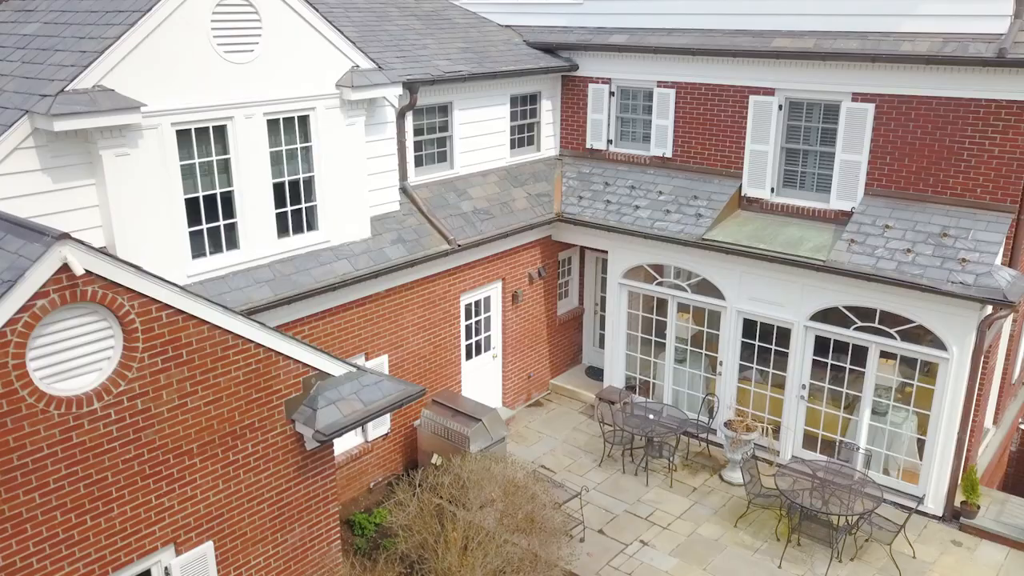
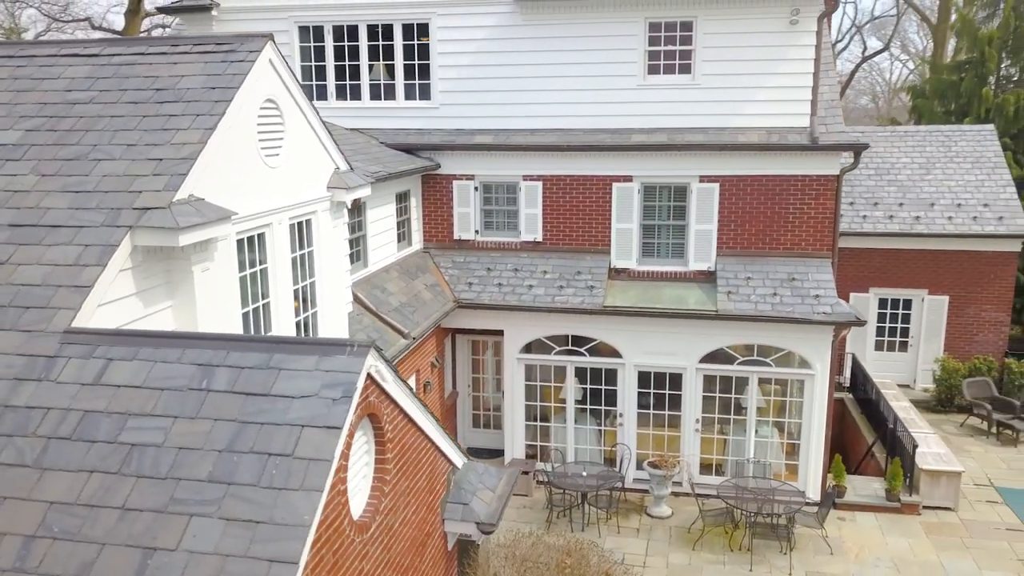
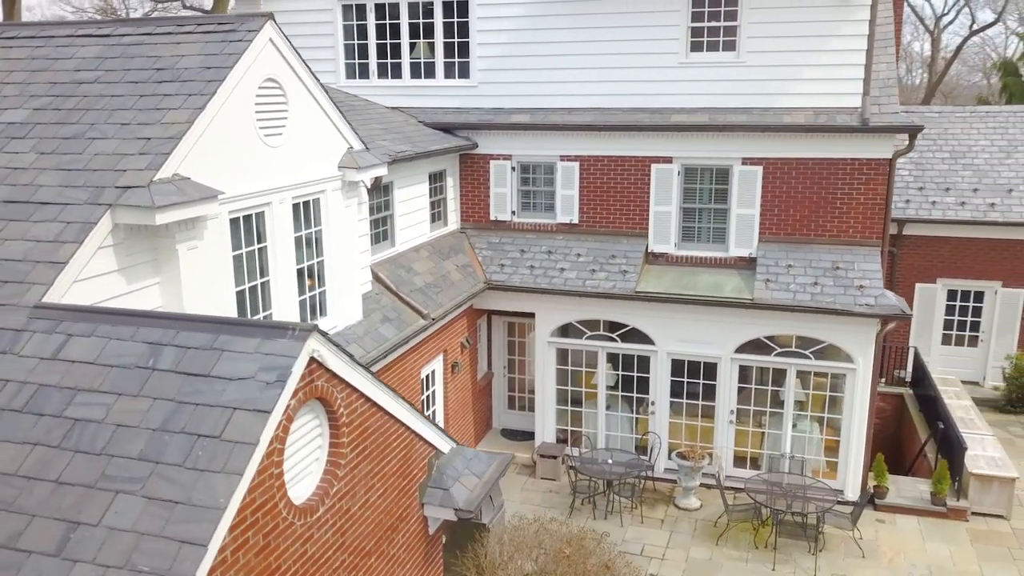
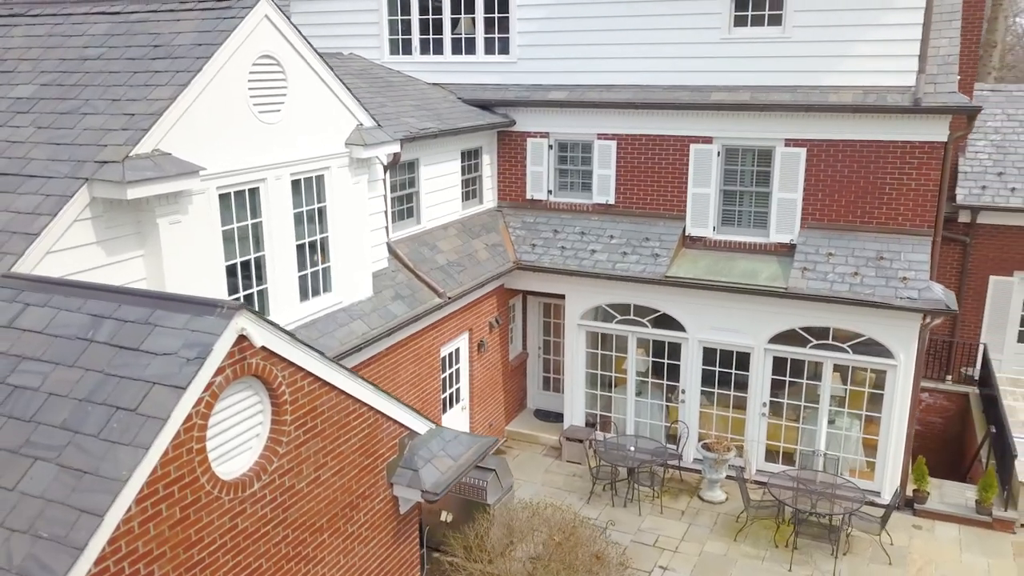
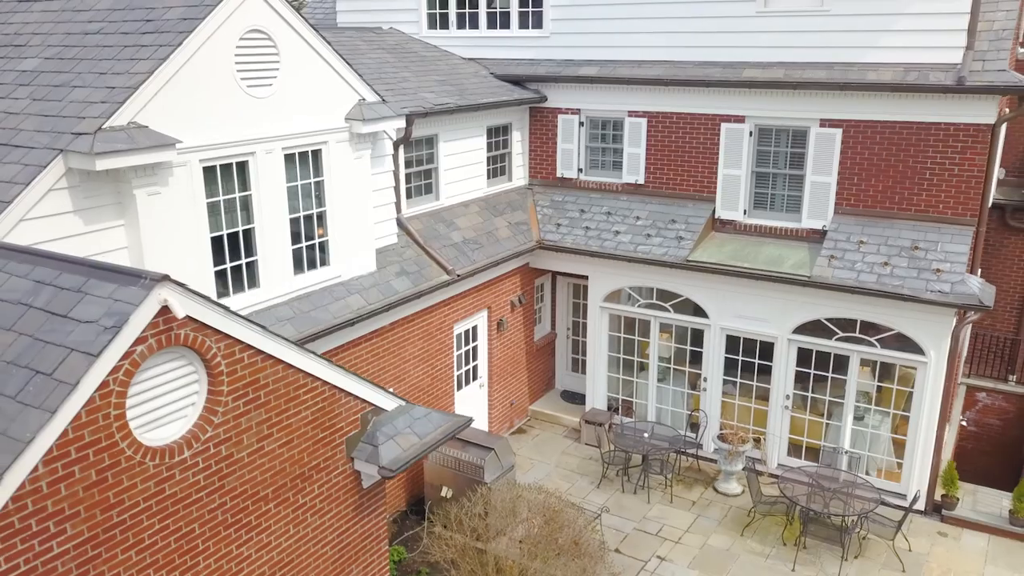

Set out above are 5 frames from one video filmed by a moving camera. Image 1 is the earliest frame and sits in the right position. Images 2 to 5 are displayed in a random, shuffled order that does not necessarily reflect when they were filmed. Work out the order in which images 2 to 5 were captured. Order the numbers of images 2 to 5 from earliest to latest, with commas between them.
5, 4, 3, 2
